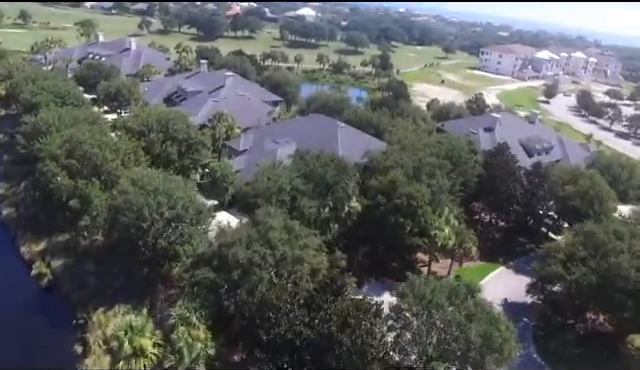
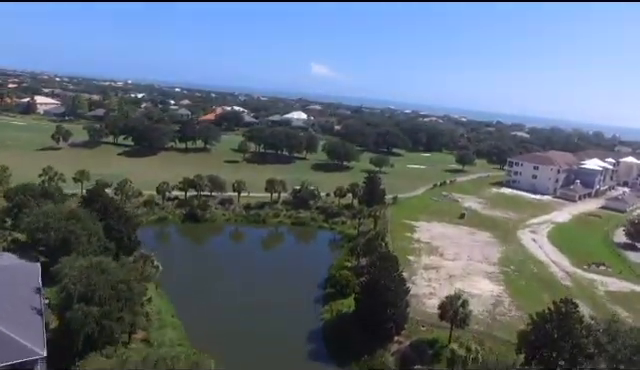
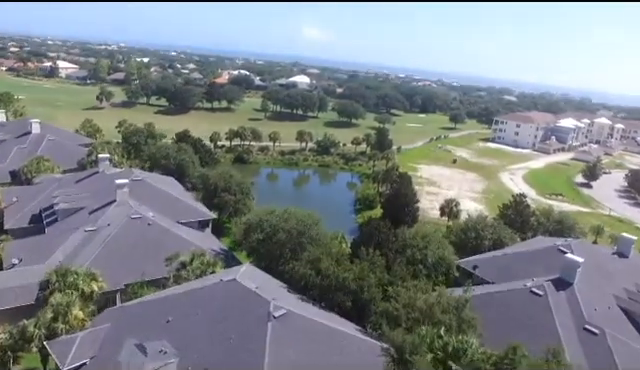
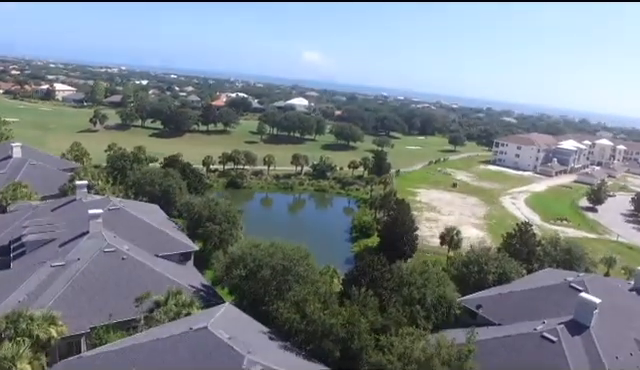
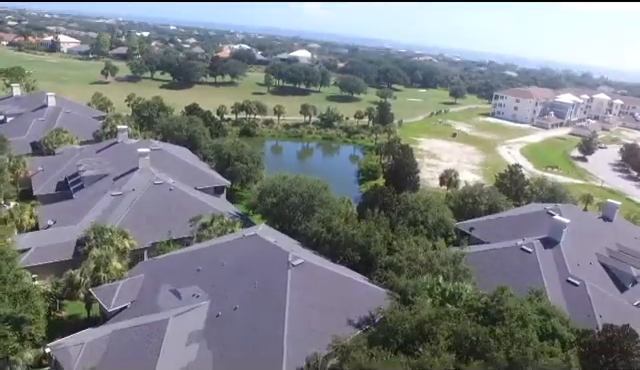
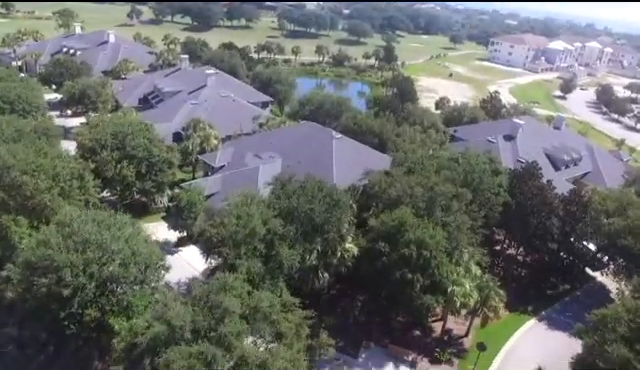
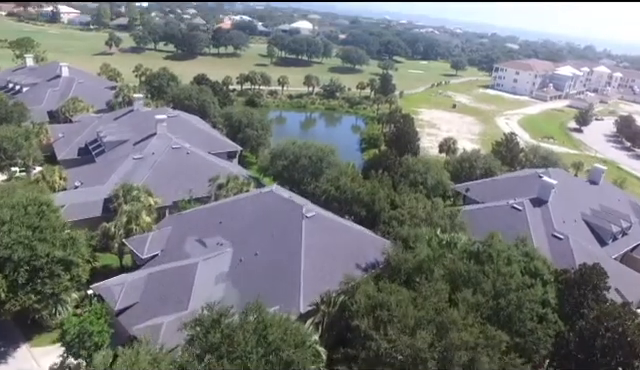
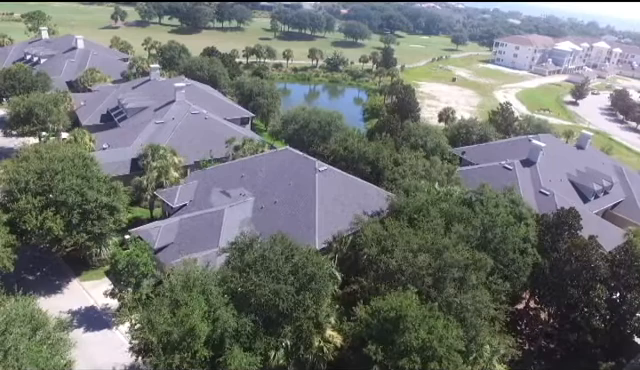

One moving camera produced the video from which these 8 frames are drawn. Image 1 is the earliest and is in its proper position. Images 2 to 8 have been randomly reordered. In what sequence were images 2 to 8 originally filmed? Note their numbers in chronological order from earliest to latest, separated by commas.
6, 8, 7, 5, 3, 4, 2
